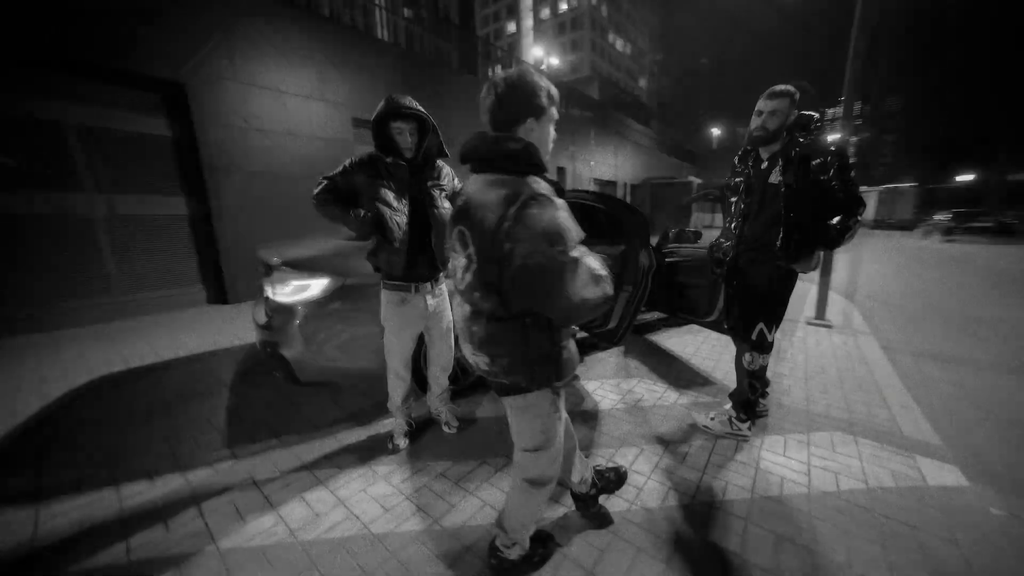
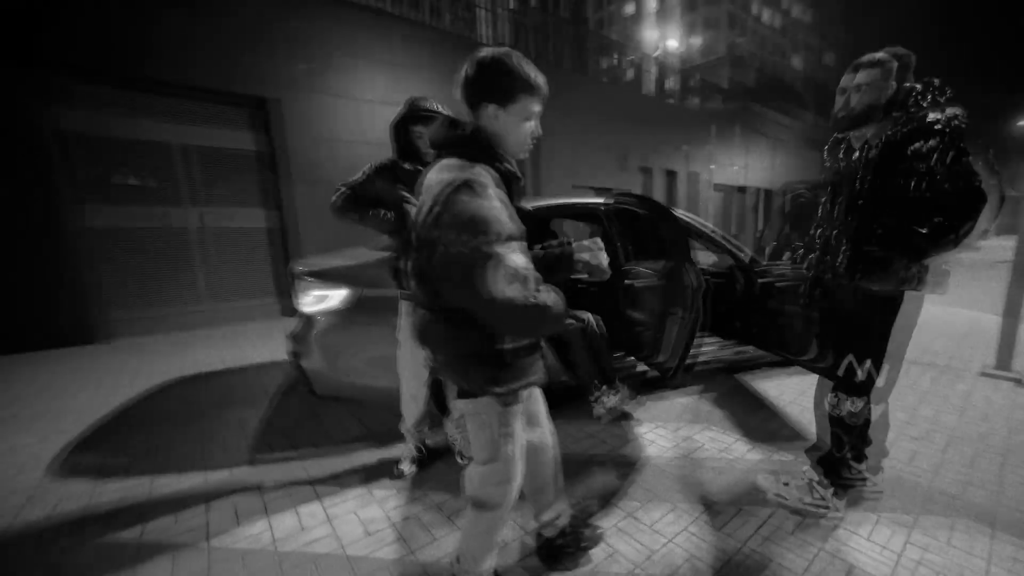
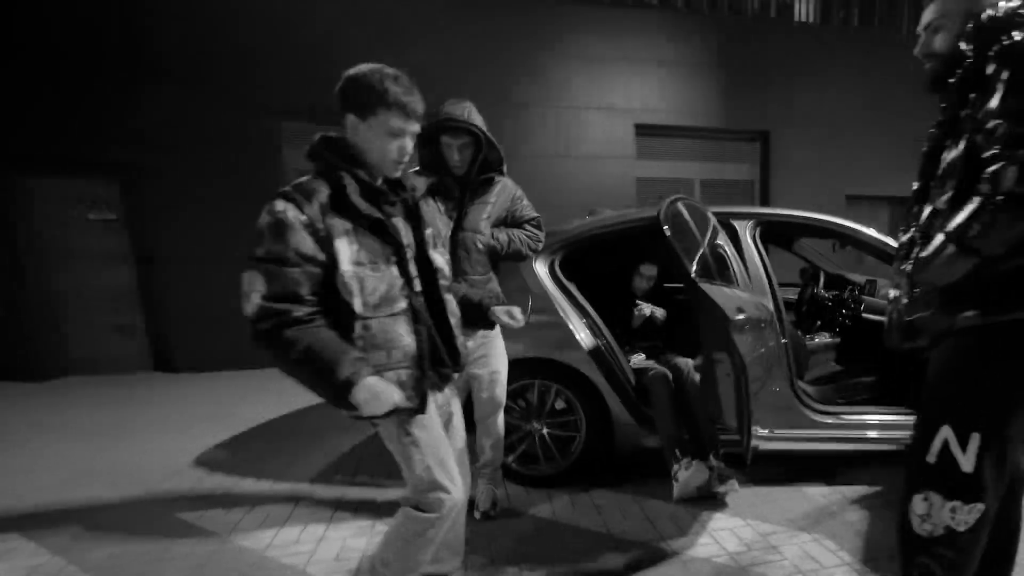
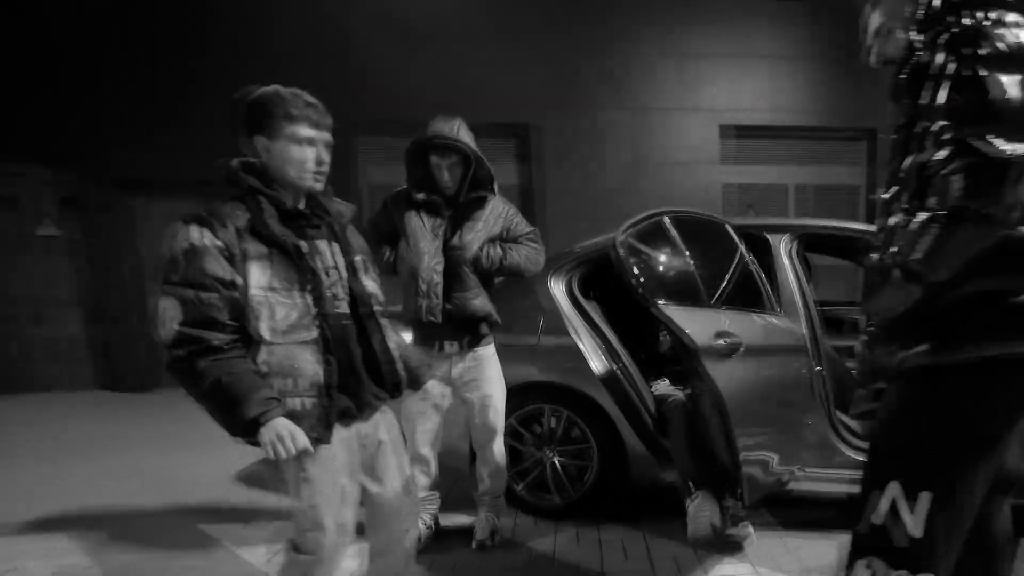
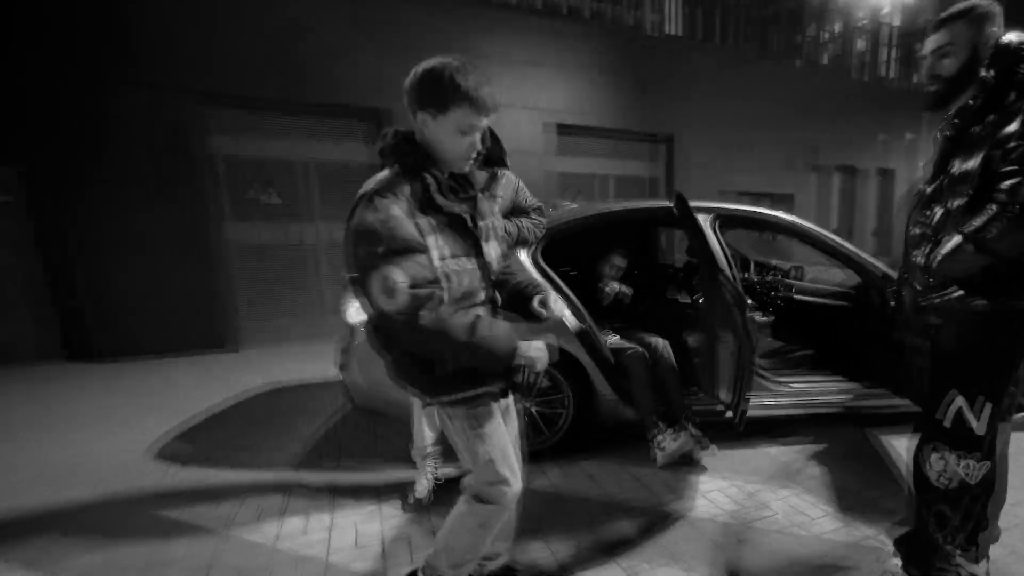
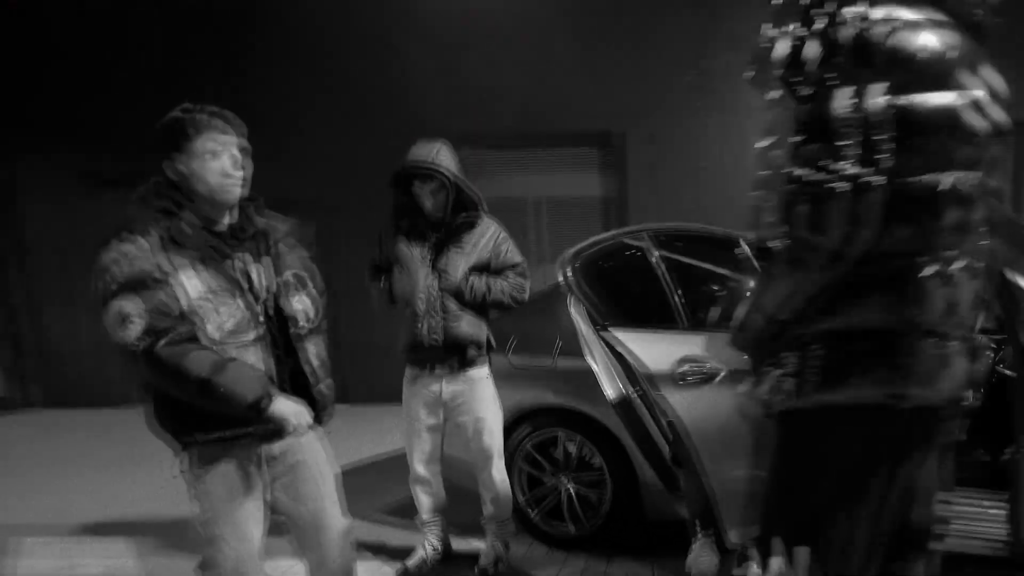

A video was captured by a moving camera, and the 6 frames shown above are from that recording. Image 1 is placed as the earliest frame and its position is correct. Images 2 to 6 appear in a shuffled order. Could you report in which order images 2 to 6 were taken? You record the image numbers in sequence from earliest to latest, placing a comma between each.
2, 5, 3, 4, 6
